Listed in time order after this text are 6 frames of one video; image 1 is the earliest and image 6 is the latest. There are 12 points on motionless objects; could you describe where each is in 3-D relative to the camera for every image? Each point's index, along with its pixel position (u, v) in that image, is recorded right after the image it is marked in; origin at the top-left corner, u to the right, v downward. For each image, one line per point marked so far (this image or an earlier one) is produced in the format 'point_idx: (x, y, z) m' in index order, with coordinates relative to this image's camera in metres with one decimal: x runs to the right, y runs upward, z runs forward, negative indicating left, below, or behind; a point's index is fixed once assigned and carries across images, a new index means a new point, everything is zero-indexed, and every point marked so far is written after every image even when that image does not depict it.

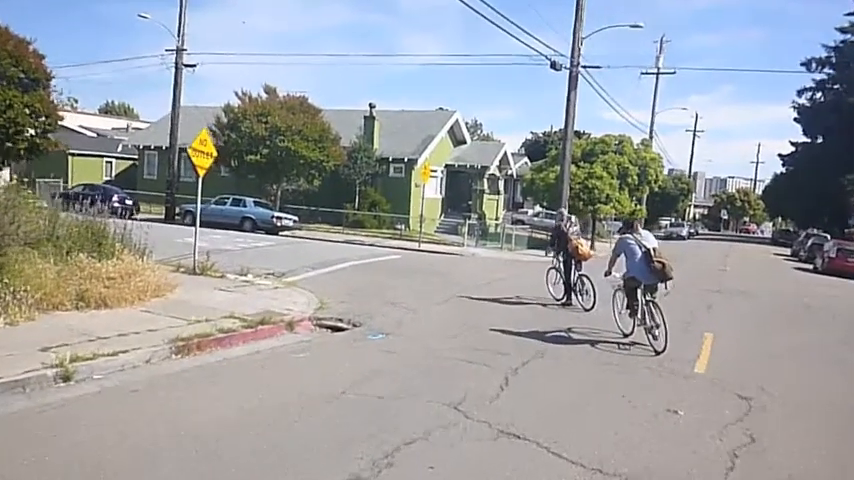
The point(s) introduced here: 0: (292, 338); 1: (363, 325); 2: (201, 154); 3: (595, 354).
0: (-2.5, -1.8, +11.6) m
1: (-1.3, -1.7, +12.6) m
2: (-6.1, +2.3, +17.0) m
3: (+2.8, -1.9, +10.5) m
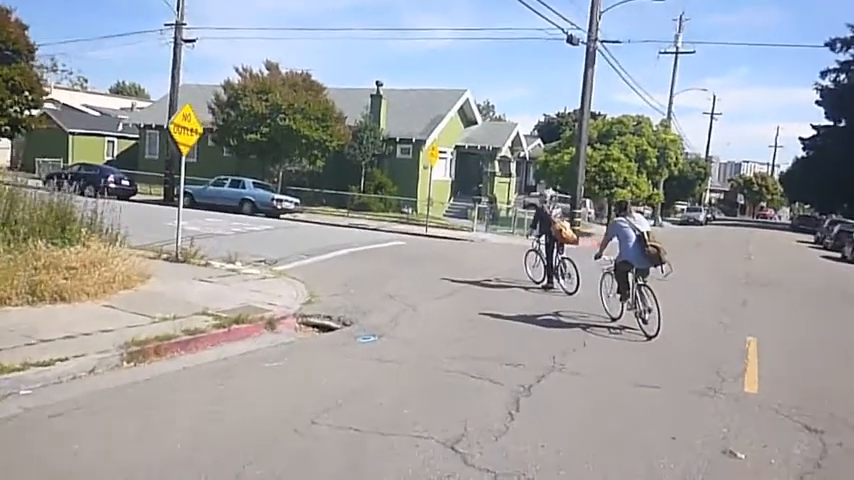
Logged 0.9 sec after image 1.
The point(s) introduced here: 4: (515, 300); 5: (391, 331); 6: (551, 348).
0: (-2.5, -1.6, +10.1) m
1: (-1.3, -1.5, +11.1) m
2: (-6.0, +2.7, +15.5) m
3: (+2.8, -1.8, +9.0) m
4: (+2.0, -1.3, +14.0) m
5: (-0.6, -1.5, +10.5) m
6: (+1.9, -1.7, +9.6) m
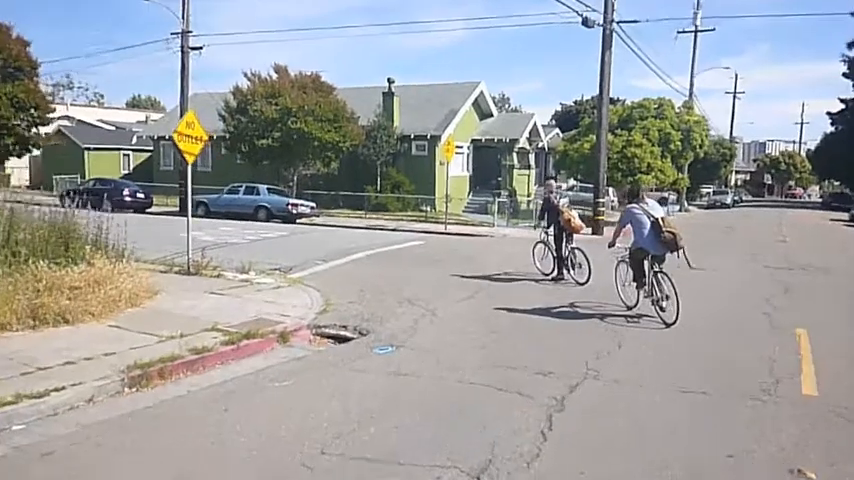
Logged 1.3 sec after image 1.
0: (-2.2, -1.7, +9.5) m
1: (-0.9, -1.5, +10.5) m
2: (-5.7, +2.4, +15.0) m
3: (+3.1, -1.7, +8.2) m
4: (+2.4, -1.2, +13.2) m
5: (-0.3, -1.5, +9.8) m
6: (+2.2, -1.6, +8.9) m
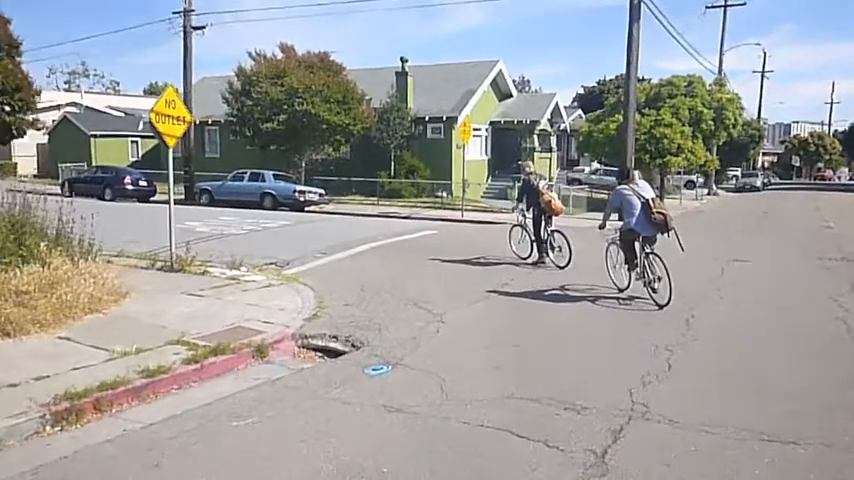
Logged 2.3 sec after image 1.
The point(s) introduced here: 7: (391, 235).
0: (-2.1, -1.7, +7.9) m
1: (-0.9, -1.4, +8.7) m
2: (-5.5, +2.6, +13.3) m
3: (+3.1, -1.6, +6.4) m
4: (+2.6, -1.1, +11.4) m
5: (-0.2, -1.5, +8.1) m
6: (+2.2, -1.5, +7.1) m
7: (-1.1, +0.2, +19.9) m
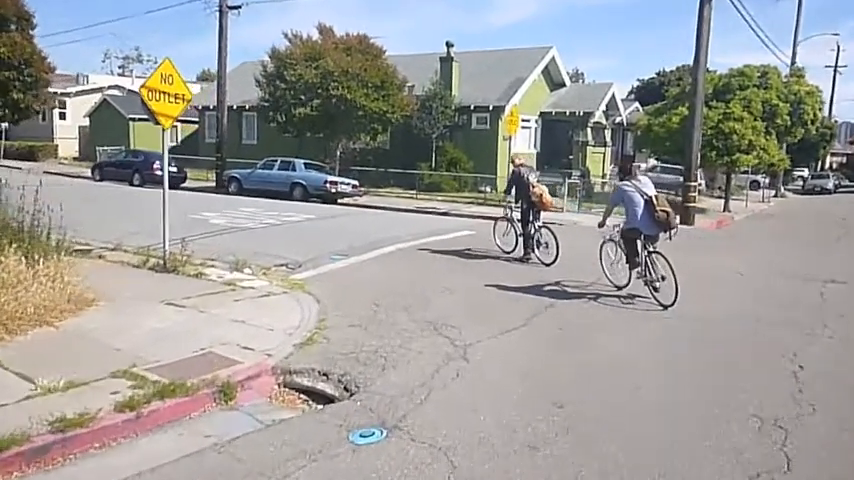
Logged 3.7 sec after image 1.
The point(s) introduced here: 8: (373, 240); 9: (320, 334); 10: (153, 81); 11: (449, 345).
0: (-2.0, -1.8, +5.9) m
1: (-0.7, -1.6, +6.7) m
2: (-4.8, +2.6, +11.5) m
3: (+3.0, -1.9, +4.0) m
4: (+2.9, -1.3, +9.1) m
5: (-0.1, -1.6, +6.0) m
6: (+2.2, -1.8, +4.8) m
7: (-0.1, +0.2, +17.8) m
8: (-1.4, 0.0, +16.2) m
9: (-1.4, -1.3, +8.6) m
10: (-4.9, +2.9, +11.5) m
11: (+0.3, -1.3, +7.9) m
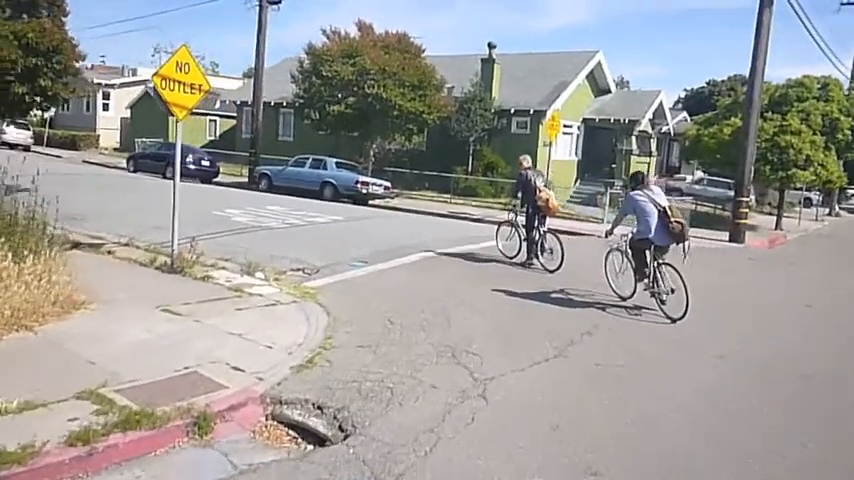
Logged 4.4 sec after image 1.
0: (-2.0, -1.9, +5.0) m
1: (-0.6, -1.7, +5.7) m
2: (-4.3, +2.7, +10.8) m
3: (+2.9, -2.2, +2.8) m
4: (+3.1, -1.6, +7.9) m
5: (-0.1, -1.8, +5.0) m
6: (+2.2, -2.0, +3.7) m
7: (+0.7, 0.0, +16.8) m
8: (-0.7, -0.1, +15.3) m
9: (-1.2, -1.4, +7.7) m
10: (-4.4, +2.9, +10.7) m
11: (+0.5, -1.5, +6.9) m
